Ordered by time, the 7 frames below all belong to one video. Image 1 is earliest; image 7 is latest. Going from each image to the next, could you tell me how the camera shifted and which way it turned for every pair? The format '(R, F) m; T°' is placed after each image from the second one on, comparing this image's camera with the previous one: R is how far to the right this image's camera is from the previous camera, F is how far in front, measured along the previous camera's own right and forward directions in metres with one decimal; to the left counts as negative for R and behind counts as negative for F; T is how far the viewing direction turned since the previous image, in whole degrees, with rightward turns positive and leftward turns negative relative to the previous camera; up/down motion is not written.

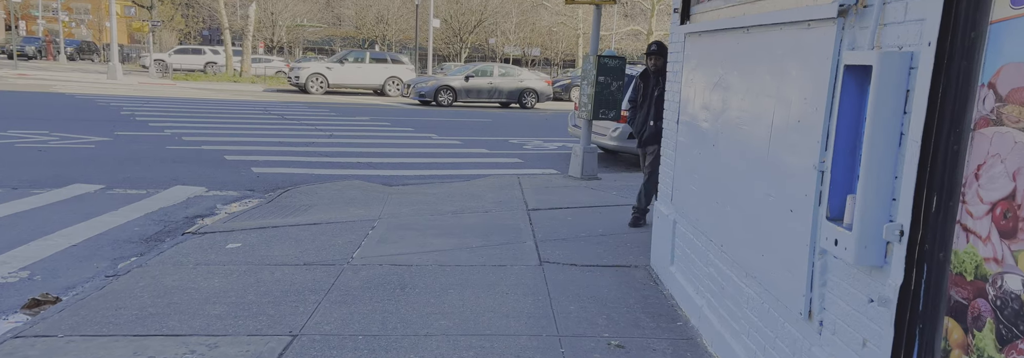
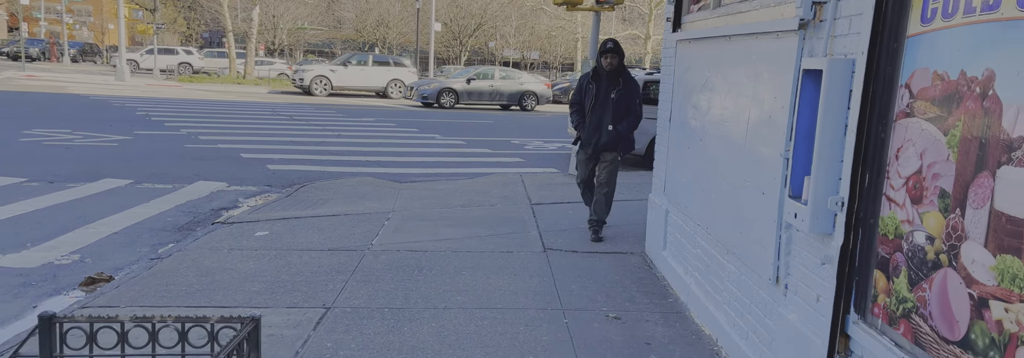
(-0.1, -0.5) m; 0°
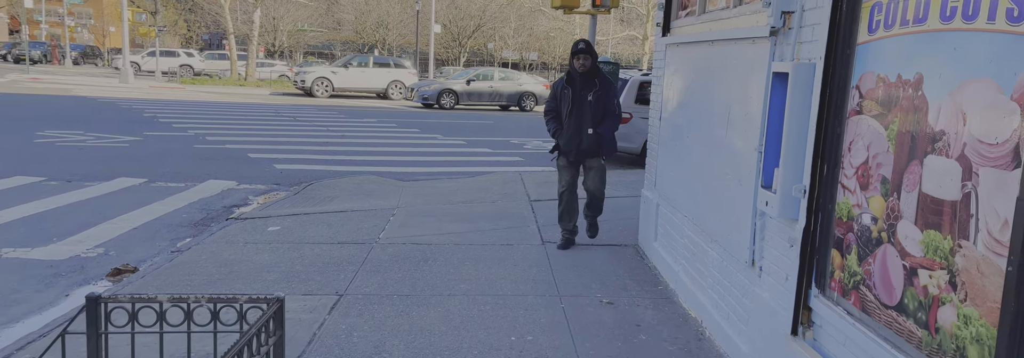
(0.0, -0.4) m; 0°
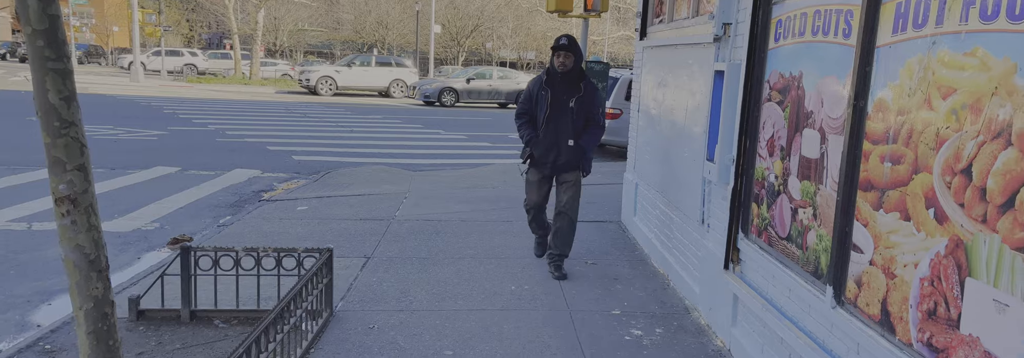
(0.0, -1.0) m; 0°
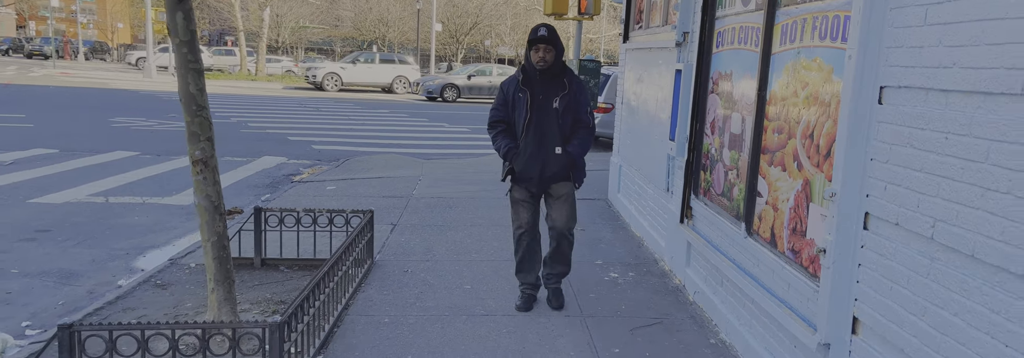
(-0.1, -1.2) m; 0°
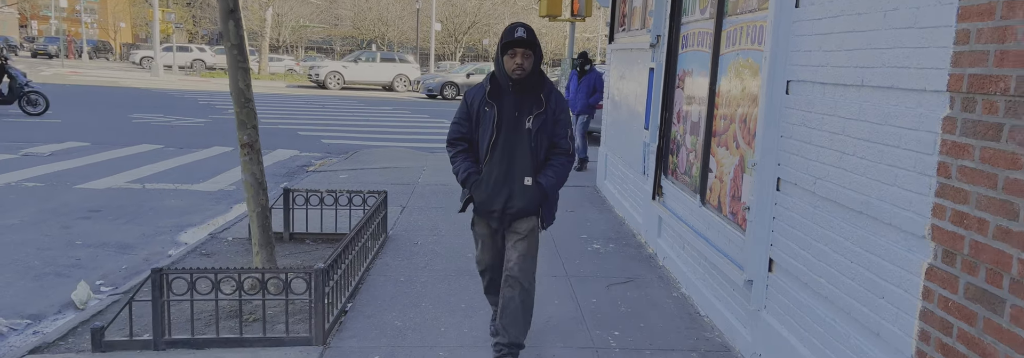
(0.0, -0.9) m; 0°
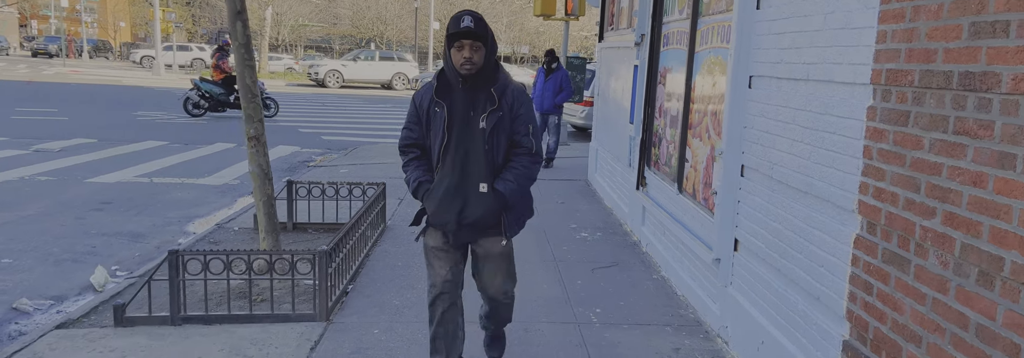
(+0.1, -0.4) m; 0°
